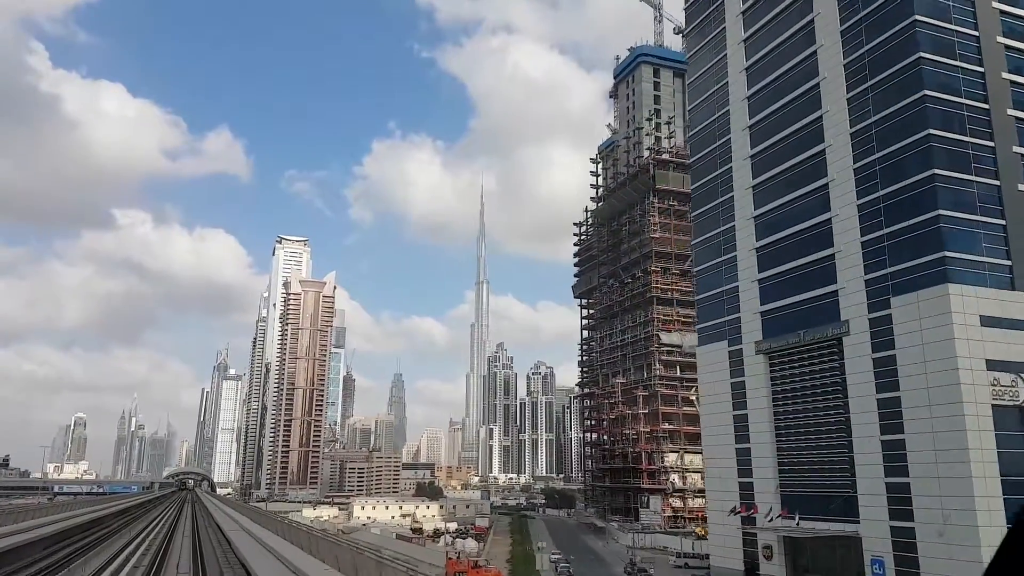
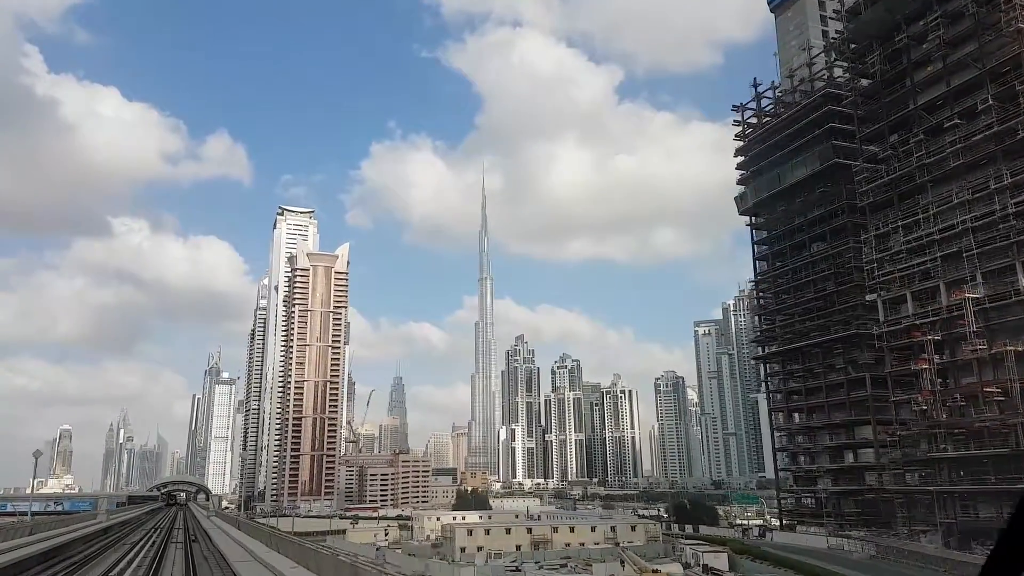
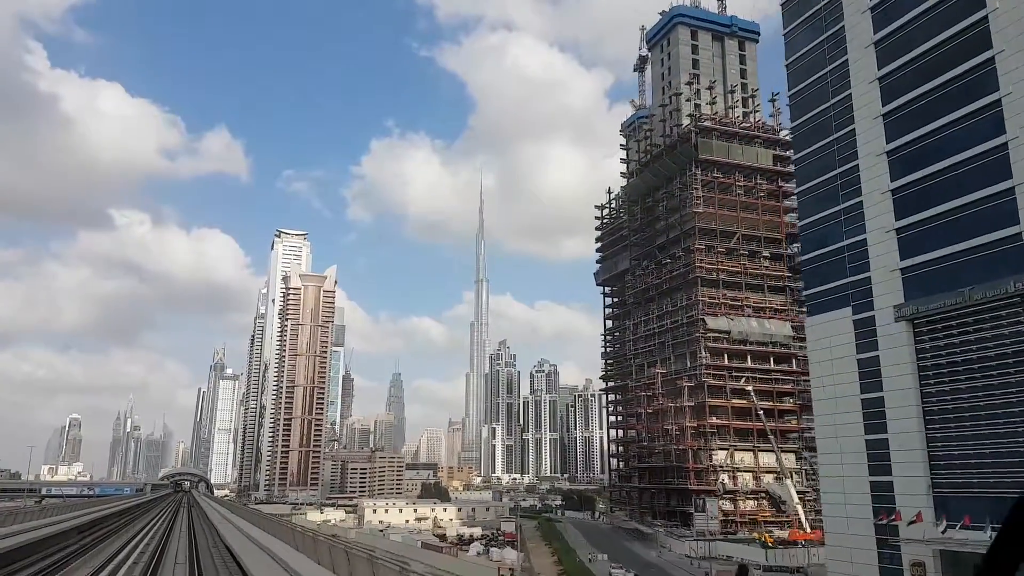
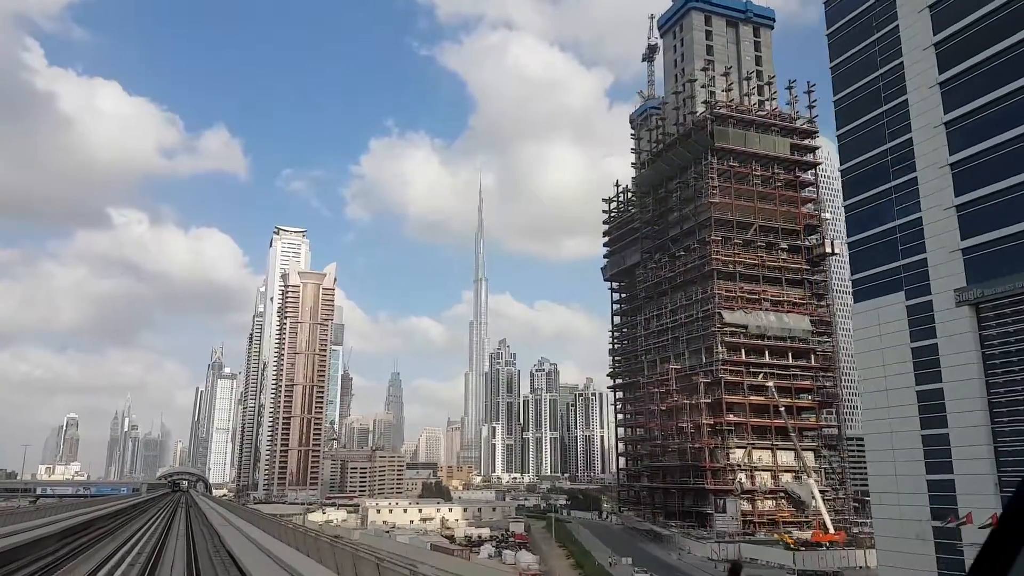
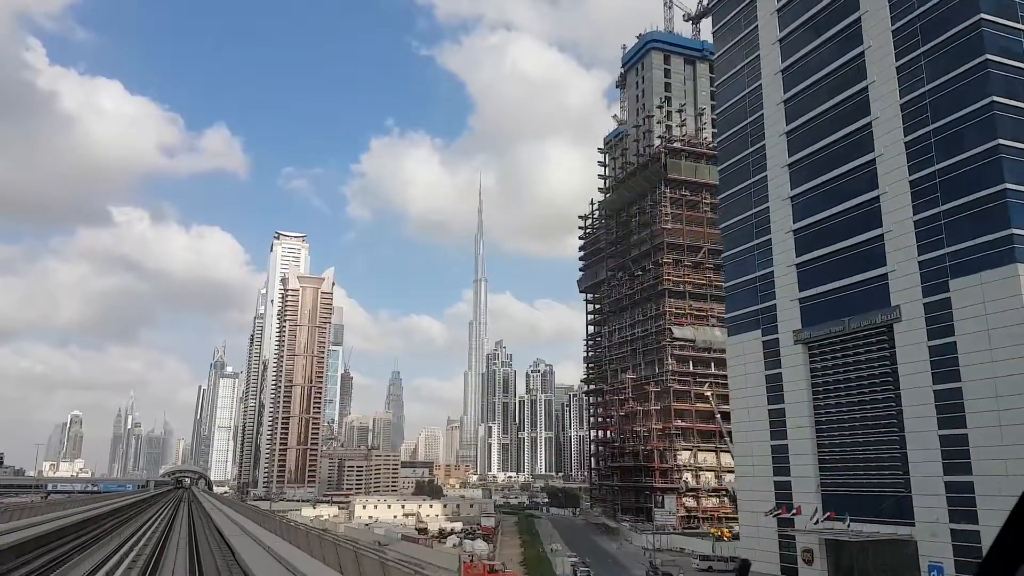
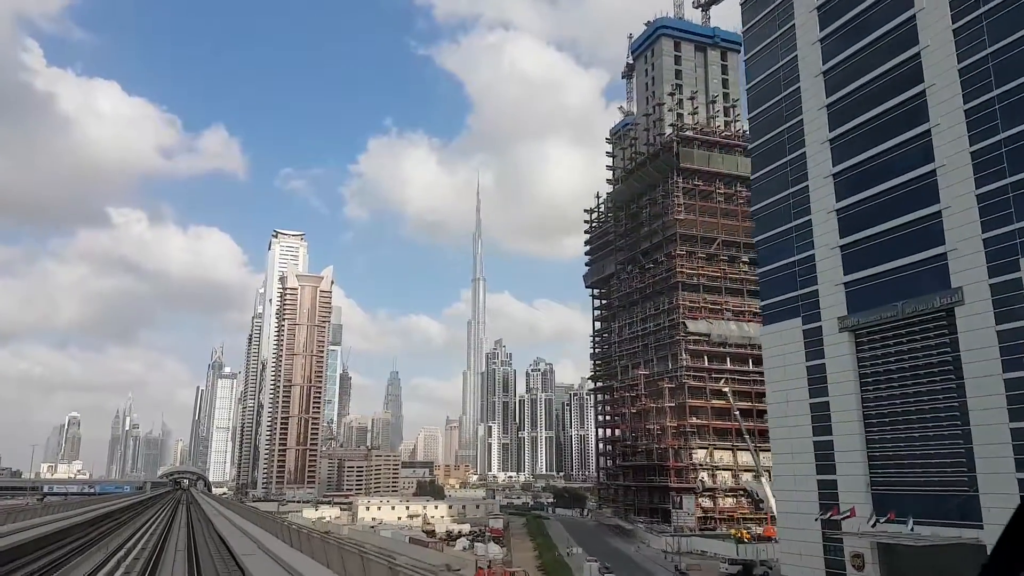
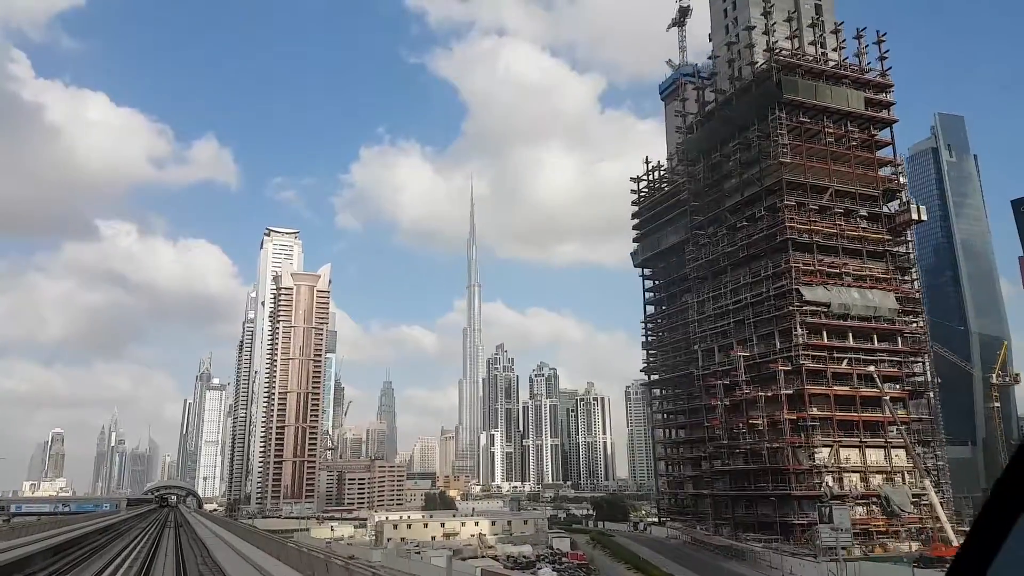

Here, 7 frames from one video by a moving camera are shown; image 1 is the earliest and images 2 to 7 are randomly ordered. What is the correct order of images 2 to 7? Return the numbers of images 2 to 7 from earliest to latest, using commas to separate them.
5, 6, 3, 4, 7, 2
